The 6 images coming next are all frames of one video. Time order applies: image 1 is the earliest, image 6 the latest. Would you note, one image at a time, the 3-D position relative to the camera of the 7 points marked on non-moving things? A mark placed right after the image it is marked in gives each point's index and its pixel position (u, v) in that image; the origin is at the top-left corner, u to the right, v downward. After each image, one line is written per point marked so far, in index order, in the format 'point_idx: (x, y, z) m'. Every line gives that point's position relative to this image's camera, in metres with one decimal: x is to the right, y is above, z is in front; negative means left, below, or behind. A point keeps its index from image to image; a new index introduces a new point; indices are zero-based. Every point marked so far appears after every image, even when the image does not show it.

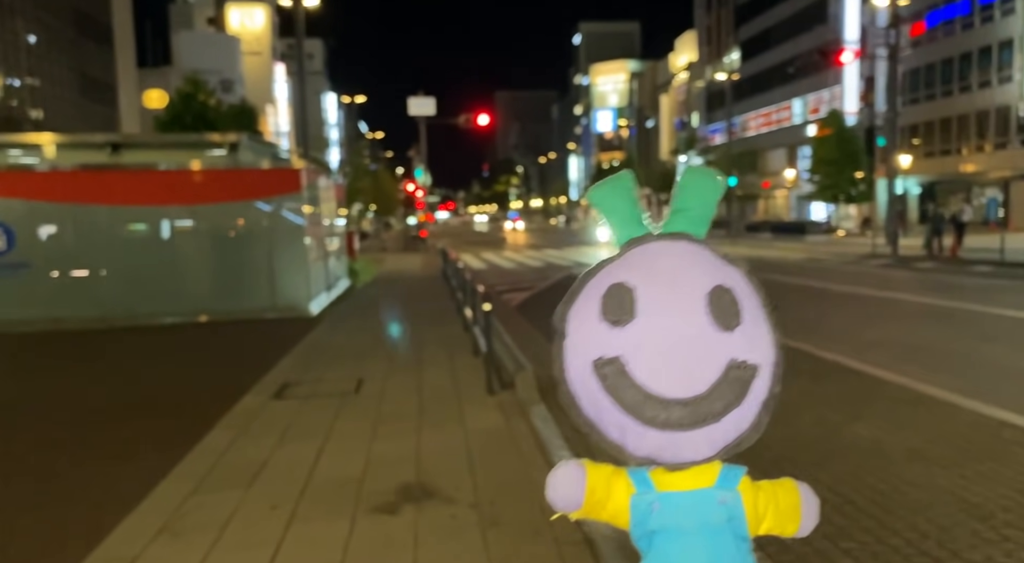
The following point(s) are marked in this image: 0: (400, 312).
0: (-1.9, -0.6, +13.2) m
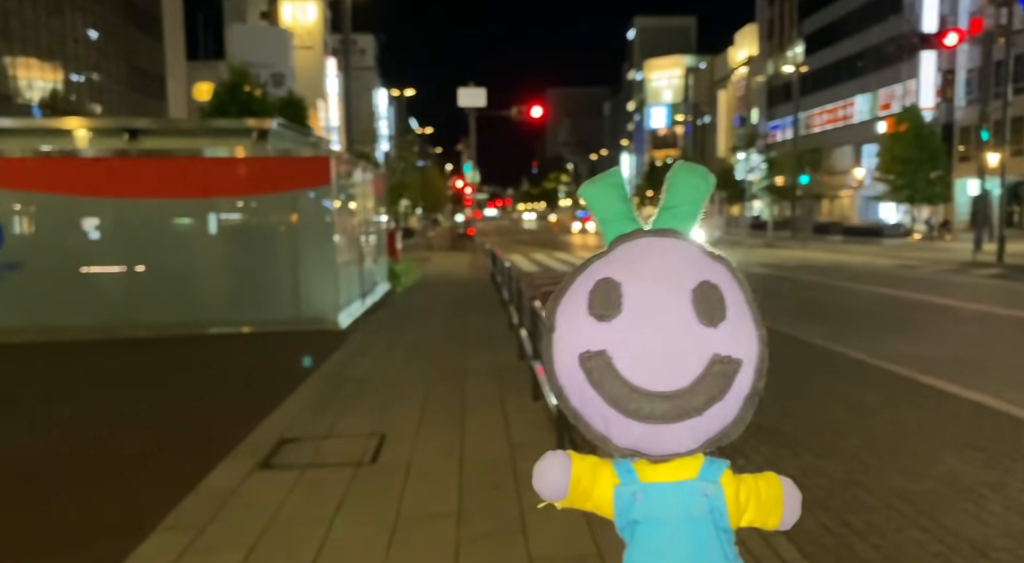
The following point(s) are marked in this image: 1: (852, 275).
0: (-1.0, -0.7, +11.4) m
1: (+8.7, +0.2, +19.5) m
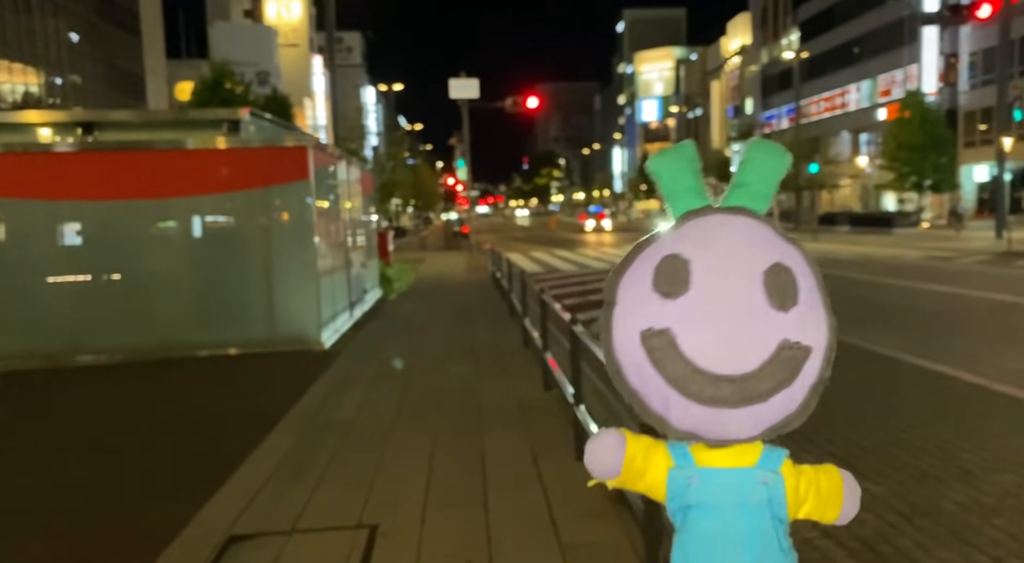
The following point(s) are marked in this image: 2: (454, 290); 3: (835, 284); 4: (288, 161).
0: (-0.9, -0.8, +9.9) m
1: (+8.8, +0.3, +18.1) m
2: (-1.3, -0.2, +17.7) m
3: (+6.5, -0.1, +15.6) m
4: (-3.3, +1.7, +11.3) m
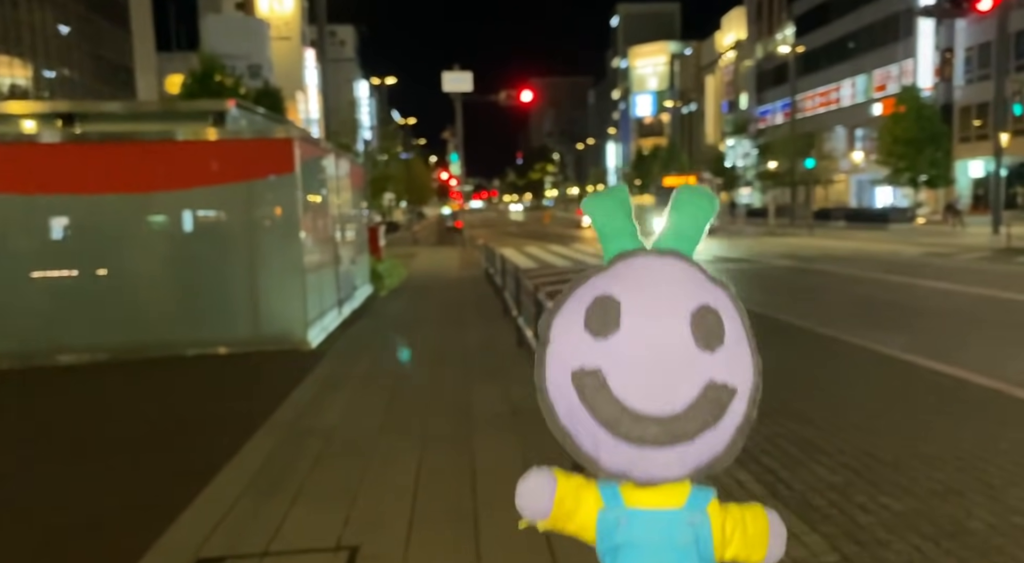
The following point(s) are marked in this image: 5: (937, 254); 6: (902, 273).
0: (-0.9, -0.7, +9.6) m
1: (+8.6, +0.4, +17.8) m
2: (-1.5, -0.1, +17.4) m
3: (+6.4, 0.0, +15.3) m
4: (-3.4, +1.8, +11.0) m
5: (+10.7, +0.7, +19.5) m
6: (+8.2, +0.2, +16.3) m
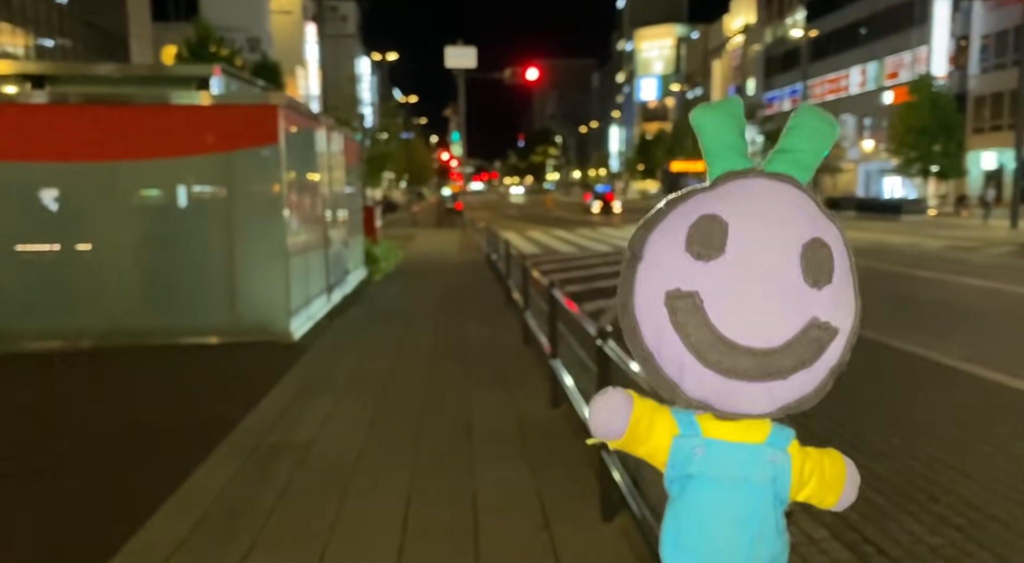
0: (-0.9, -0.6, +8.7) m
1: (+8.7, +0.5, +16.9) m
2: (-1.4, +0.2, +16.5) m
3: (+6.4, +0.1, +14.4) m
4: (-3.3, +2.0, +10.0) m
5: (+10.8, +0.8, +18.6) m
6: (+8.3, +0.3, +15.4) m
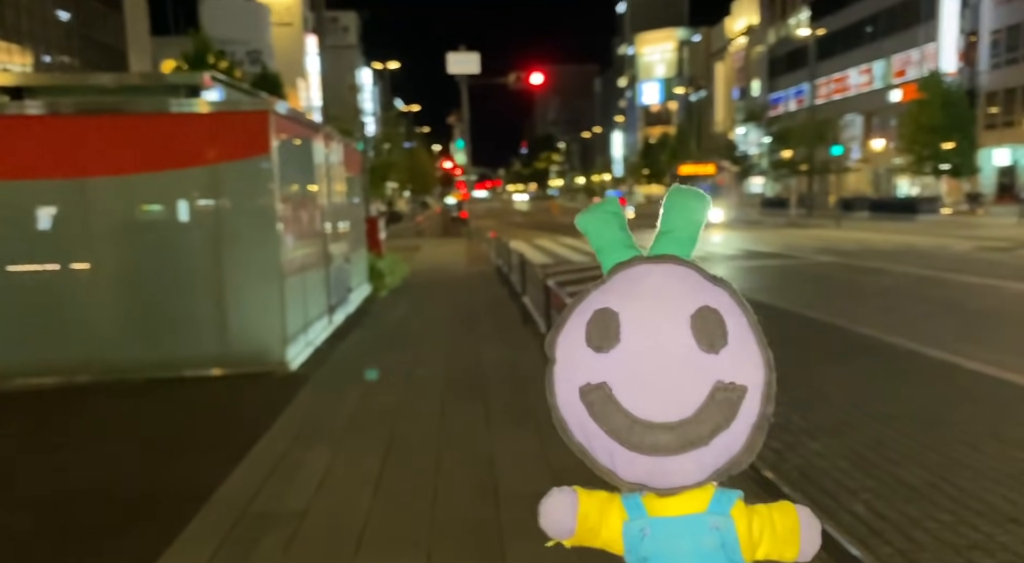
0: (-0.7, -0.8, +8.0) m
1: (+8.9, +0.4, +16.1) m
2: (-1.2, 0.0, +15.8) m
3: (+6.6, 0.0, +13.7) m
4: (-3.1, +1.8, +9.3) m
5: (+11.0, +0.8, +17.8) m
6: (+8.5, +0.2, +14.6) m
